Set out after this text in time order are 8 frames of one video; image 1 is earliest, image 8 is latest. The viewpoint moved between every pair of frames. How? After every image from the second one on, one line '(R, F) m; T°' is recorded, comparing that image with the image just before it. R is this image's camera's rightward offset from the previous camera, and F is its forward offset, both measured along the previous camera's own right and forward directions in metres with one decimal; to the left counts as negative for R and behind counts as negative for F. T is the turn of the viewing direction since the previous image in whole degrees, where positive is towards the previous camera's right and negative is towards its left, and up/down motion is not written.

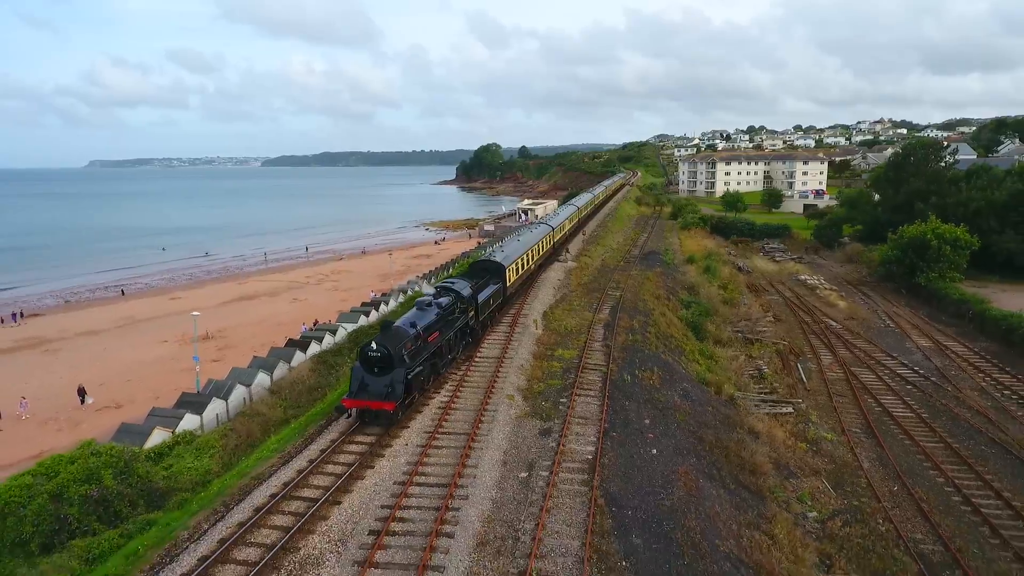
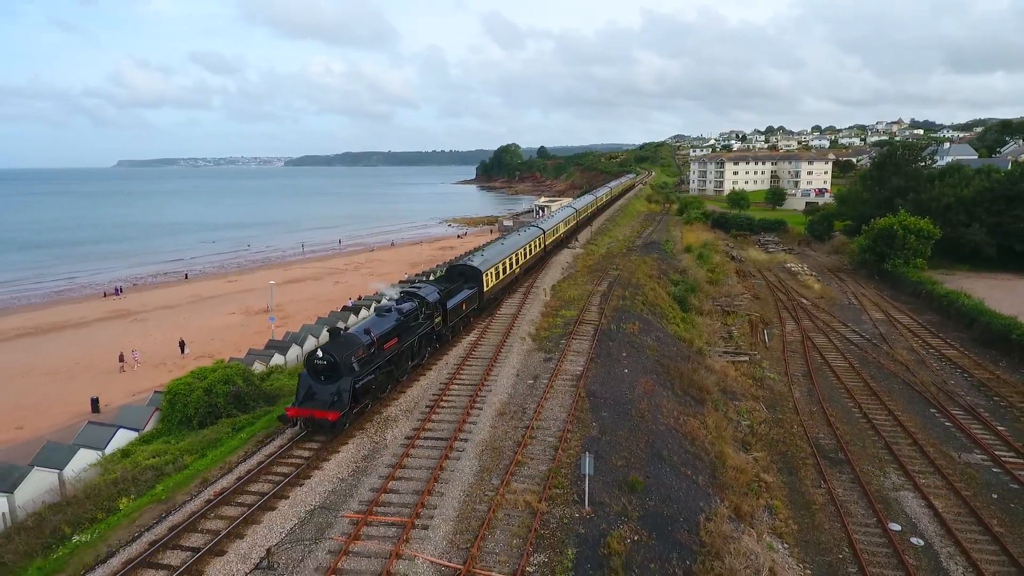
(+0.2, -4.5) m; -2°
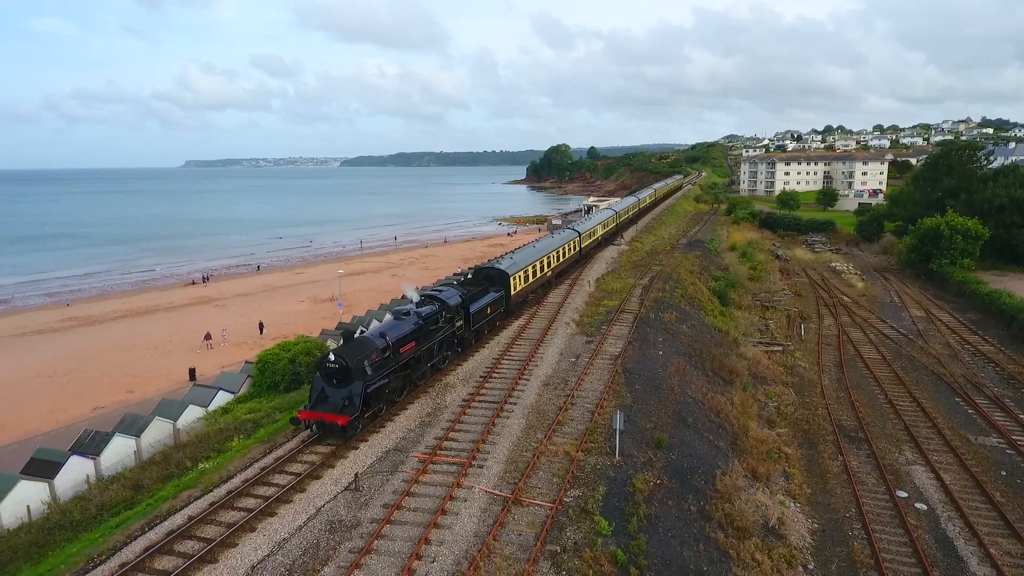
(+0.1, -1.8) m; -4°
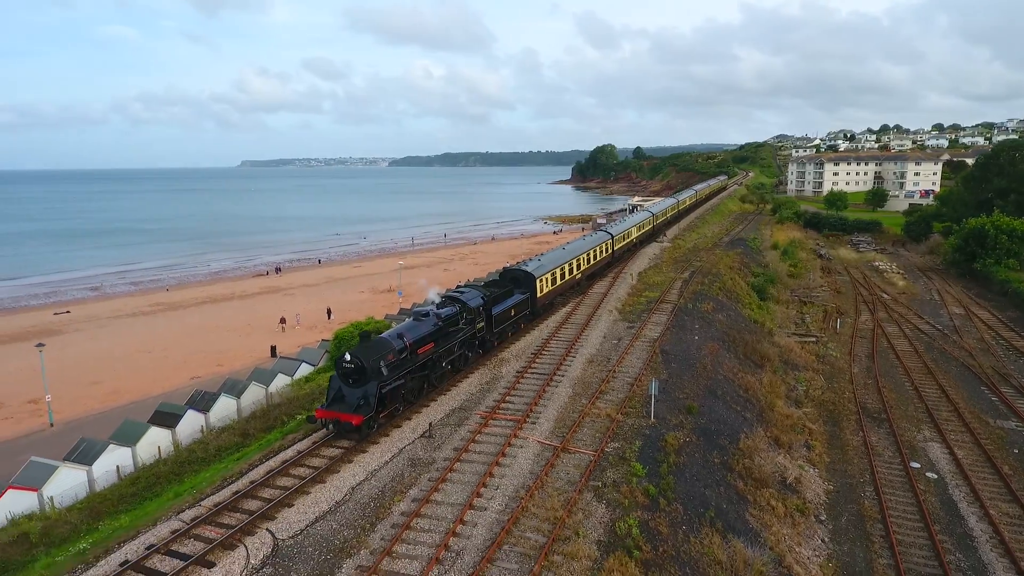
(-0.2, -1.9) m; -4°
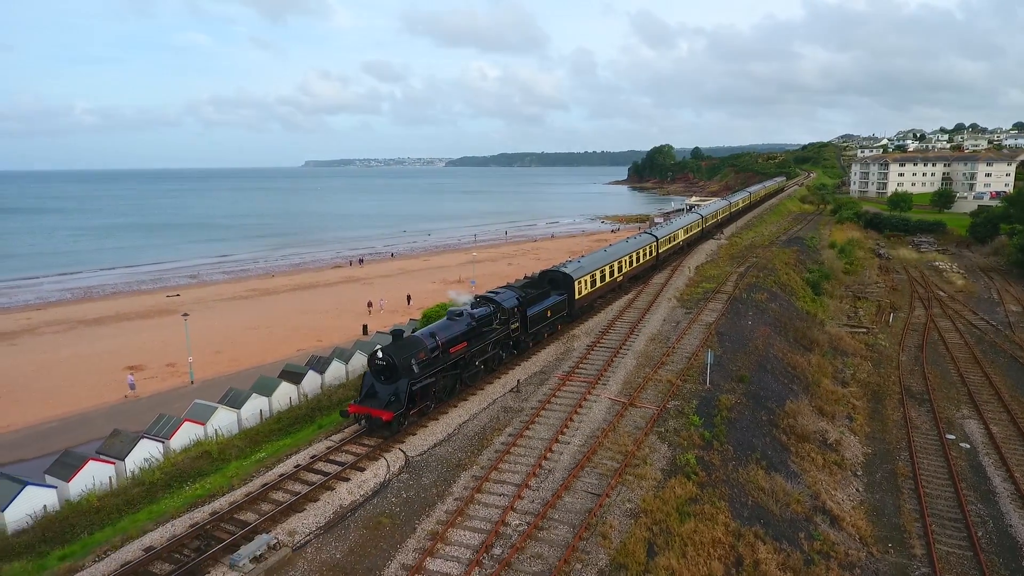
(-0.6, -2.4) m; -5°
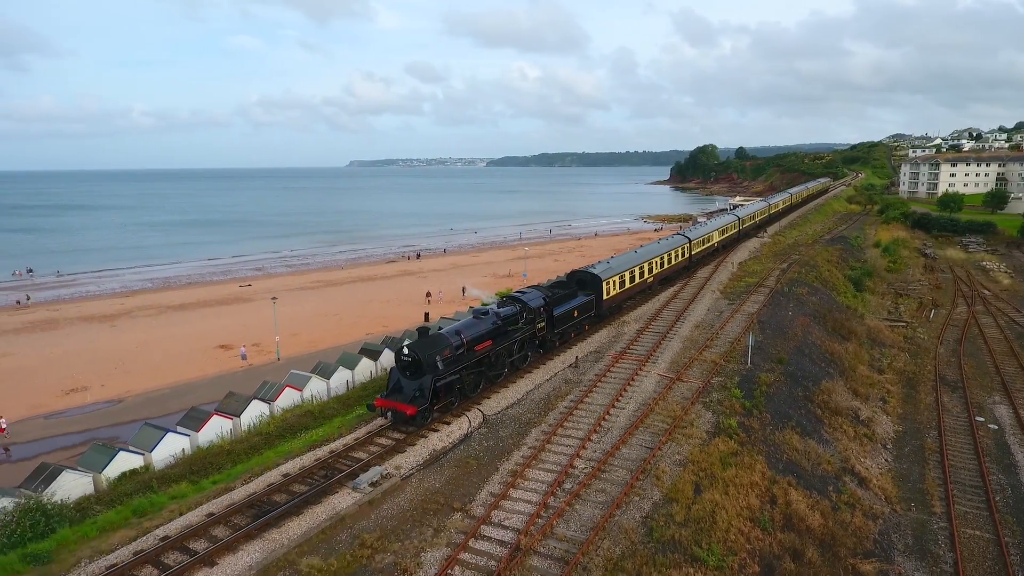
(-0.6, -1.9) m; -4°
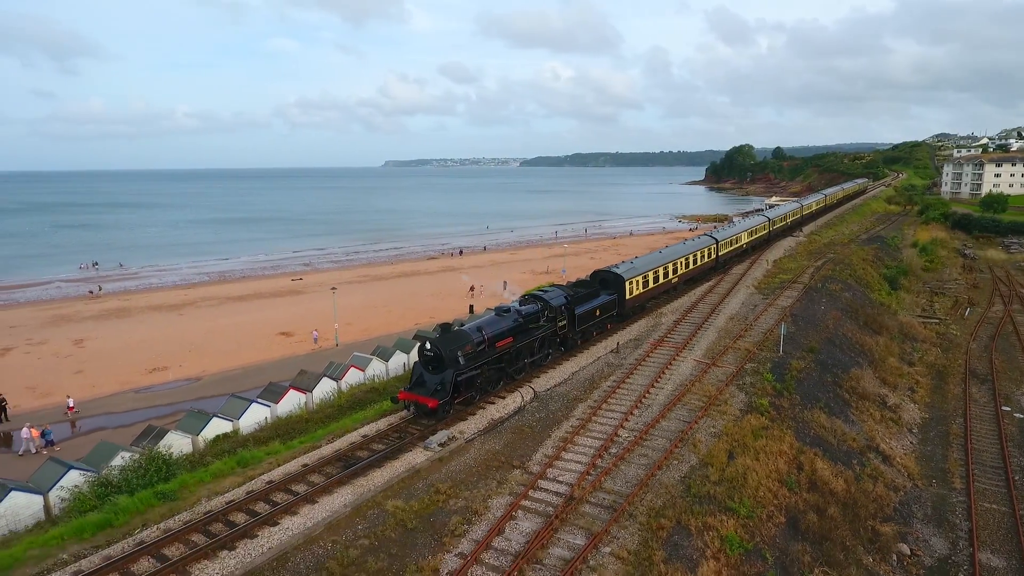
(-0.4, -1.4) m; -3°
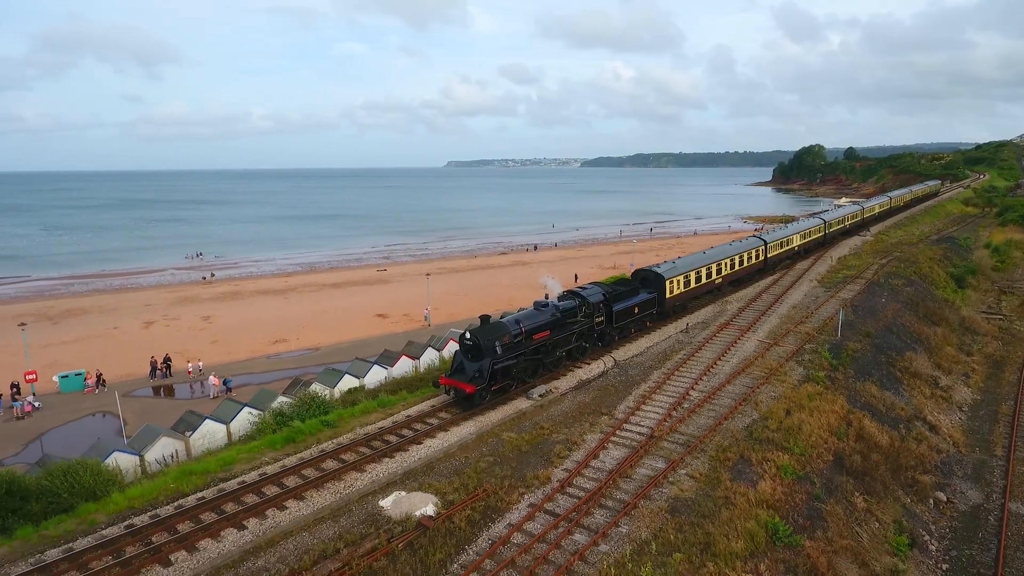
(-0.8, -2.6) m; -5°
